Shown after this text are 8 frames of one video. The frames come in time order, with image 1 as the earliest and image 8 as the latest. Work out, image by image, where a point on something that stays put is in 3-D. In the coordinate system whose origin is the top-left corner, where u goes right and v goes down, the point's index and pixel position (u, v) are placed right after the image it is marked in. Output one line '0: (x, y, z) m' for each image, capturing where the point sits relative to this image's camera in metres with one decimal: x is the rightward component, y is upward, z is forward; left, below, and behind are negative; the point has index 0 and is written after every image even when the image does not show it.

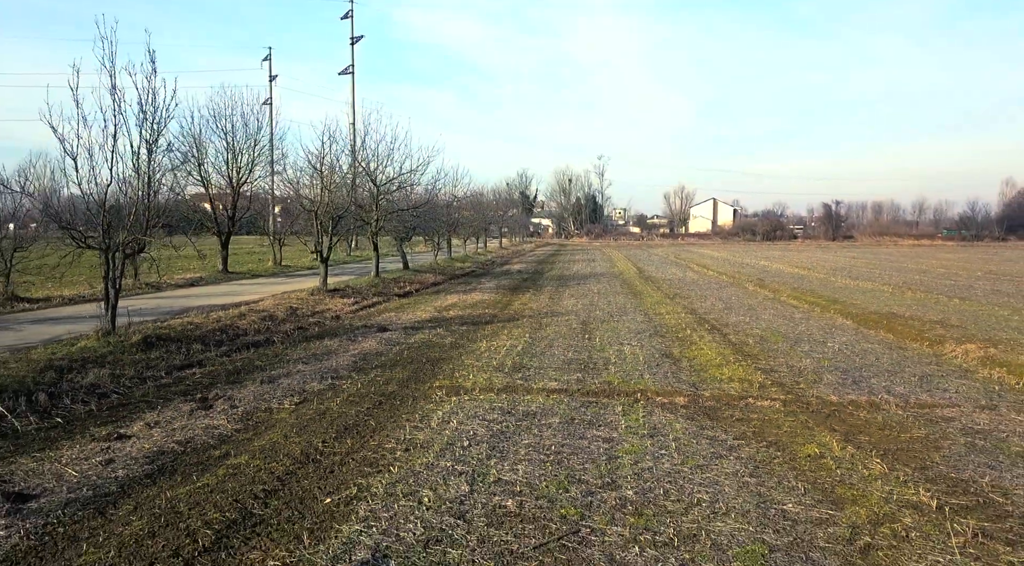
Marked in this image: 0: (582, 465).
0: (+0.9, -2.3, +8.5) m
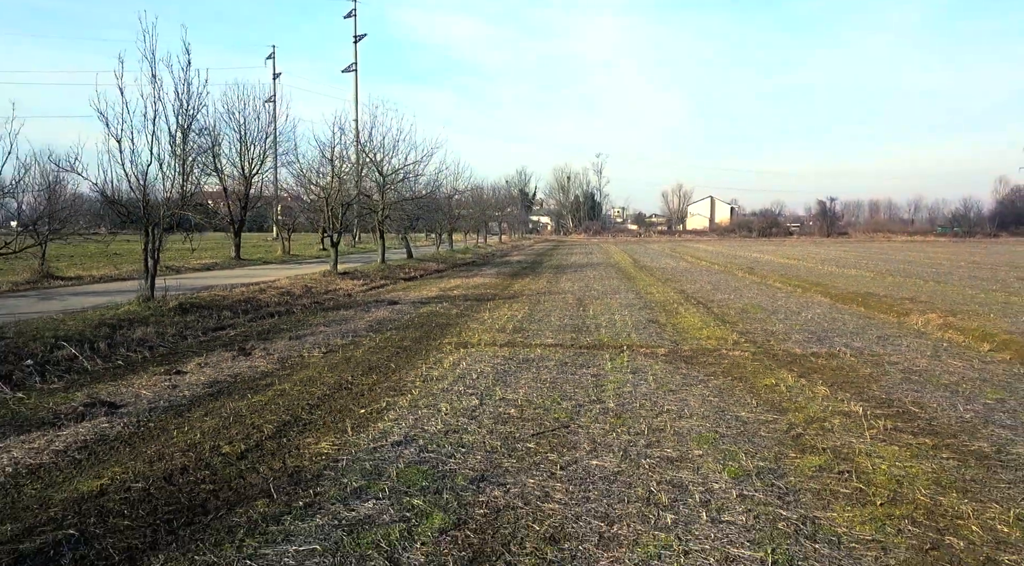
0: (+0.9, -1.6, +10.1) m
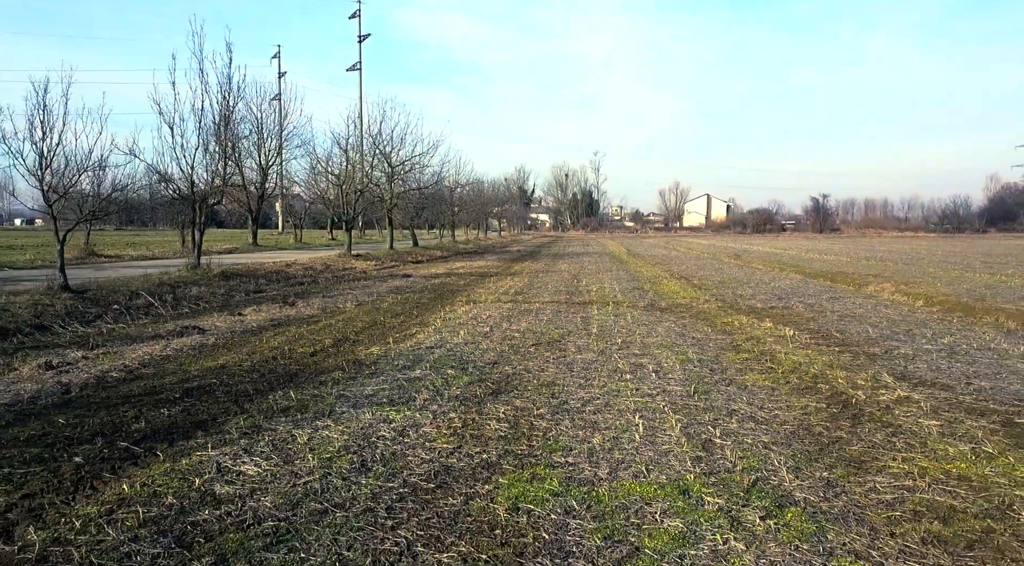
0: (+1.0, -0.8, +12.5) m
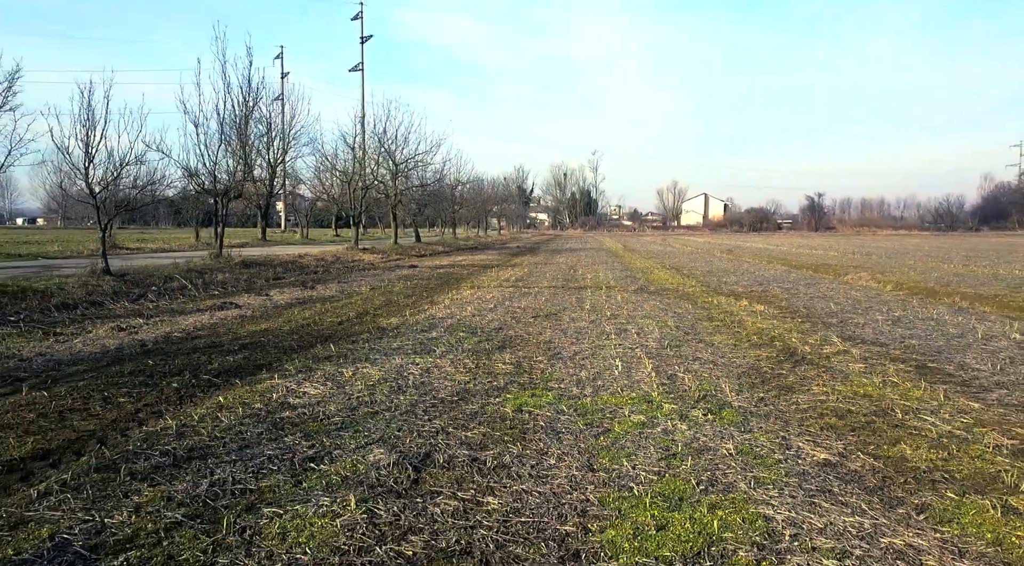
0: (+1.0, -0.4, +13.9) m
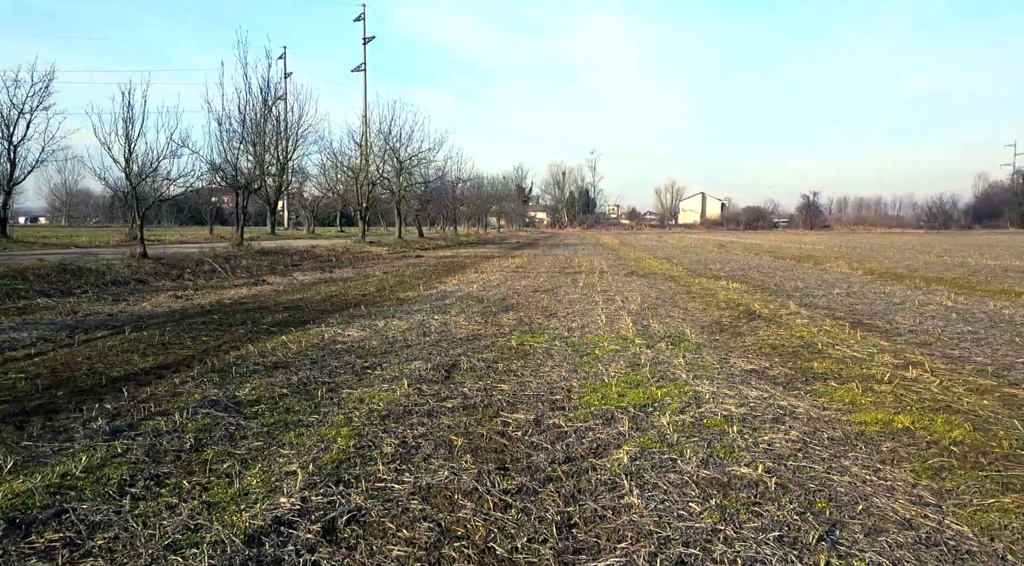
0: (+1.0, 0.0, +15.4) m
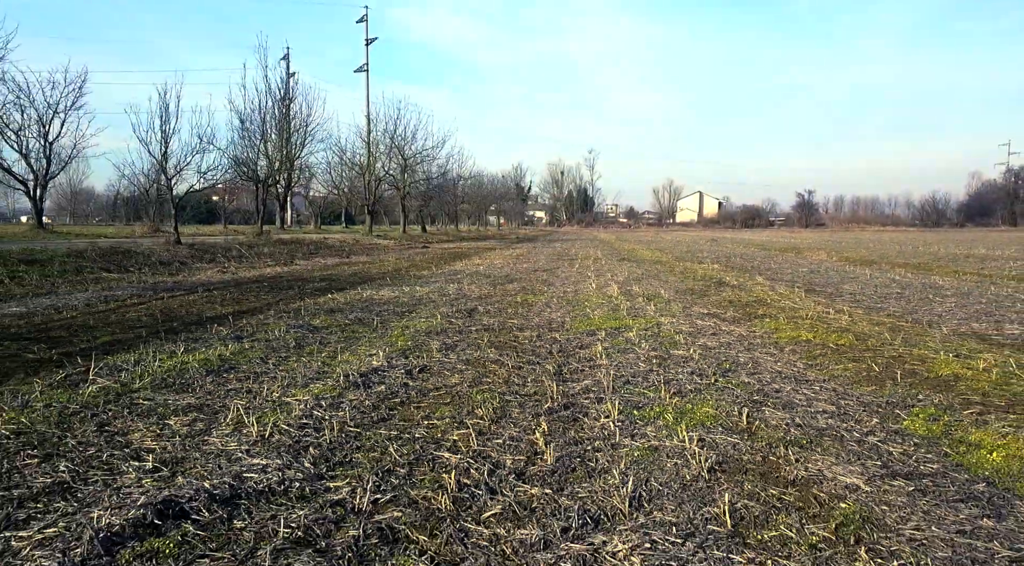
0: (+1.1, +0.5, +17.0) m
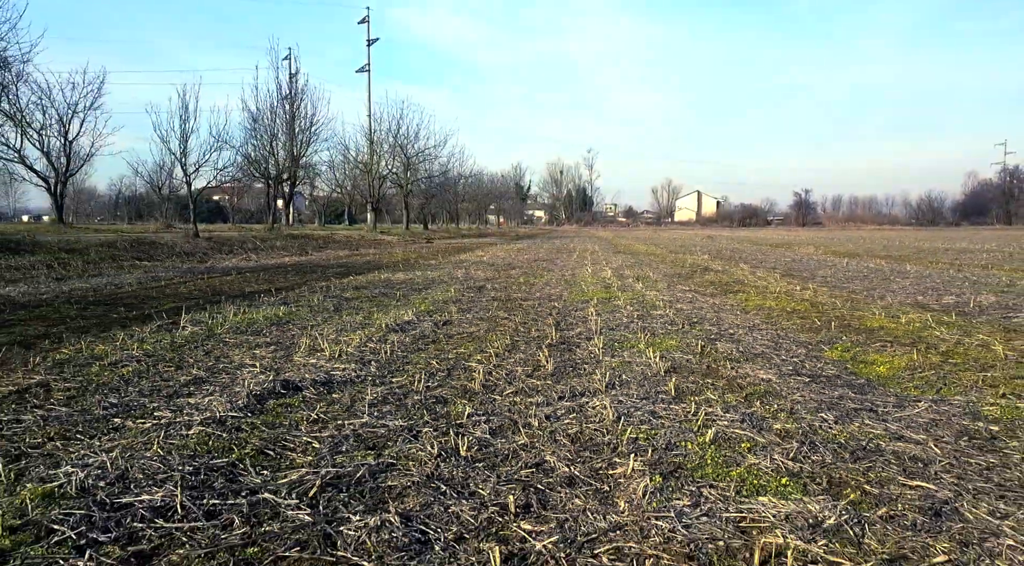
0: (+1.2, +0.7, +18.0) m
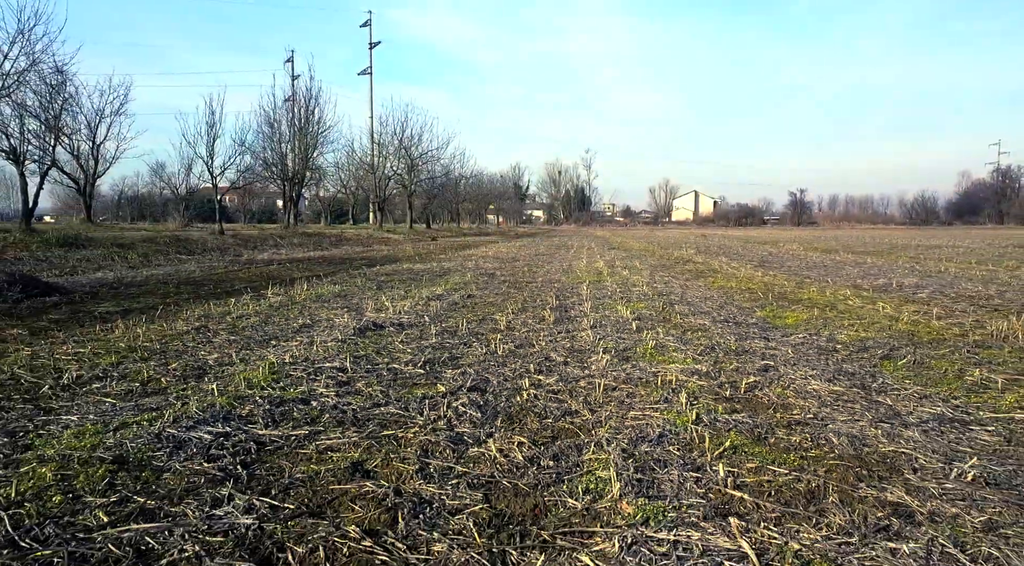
0: (+1.2, +0.9, +19.5) m
